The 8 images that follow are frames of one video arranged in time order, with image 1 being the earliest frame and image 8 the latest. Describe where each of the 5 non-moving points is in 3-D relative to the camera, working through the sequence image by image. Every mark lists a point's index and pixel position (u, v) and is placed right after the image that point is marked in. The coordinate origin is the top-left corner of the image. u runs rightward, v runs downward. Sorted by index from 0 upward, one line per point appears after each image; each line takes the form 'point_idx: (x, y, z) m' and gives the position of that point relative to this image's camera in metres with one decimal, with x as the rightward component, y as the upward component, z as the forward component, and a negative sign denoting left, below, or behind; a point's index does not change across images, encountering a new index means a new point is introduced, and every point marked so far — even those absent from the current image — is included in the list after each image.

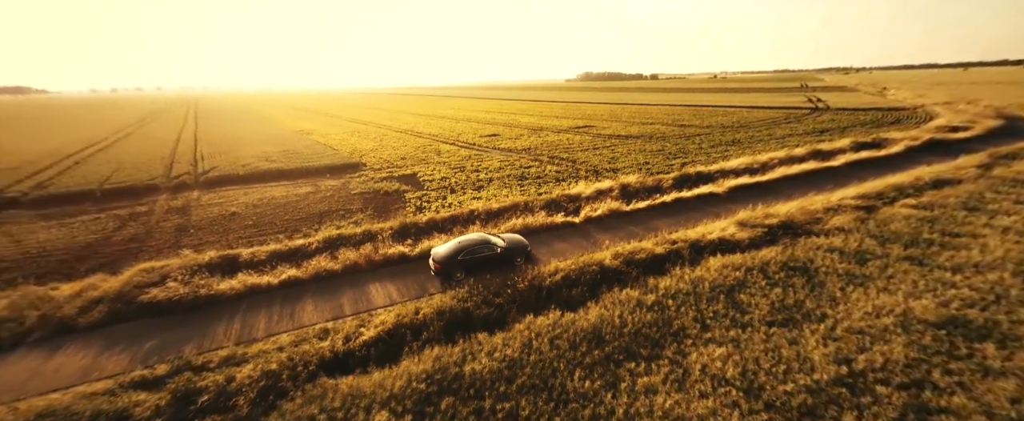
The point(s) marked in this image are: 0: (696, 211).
0: (+10.8, -0.1, +18.6) m
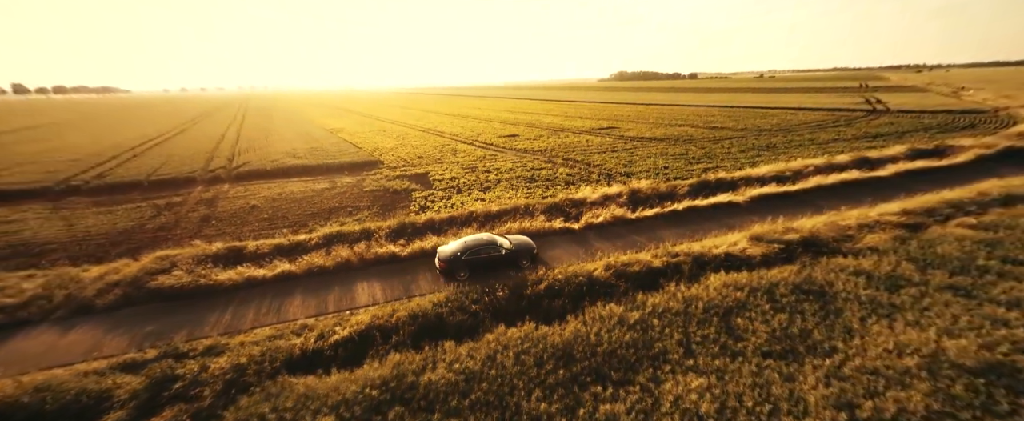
0: (+10.7, -0.6, +17.2) m
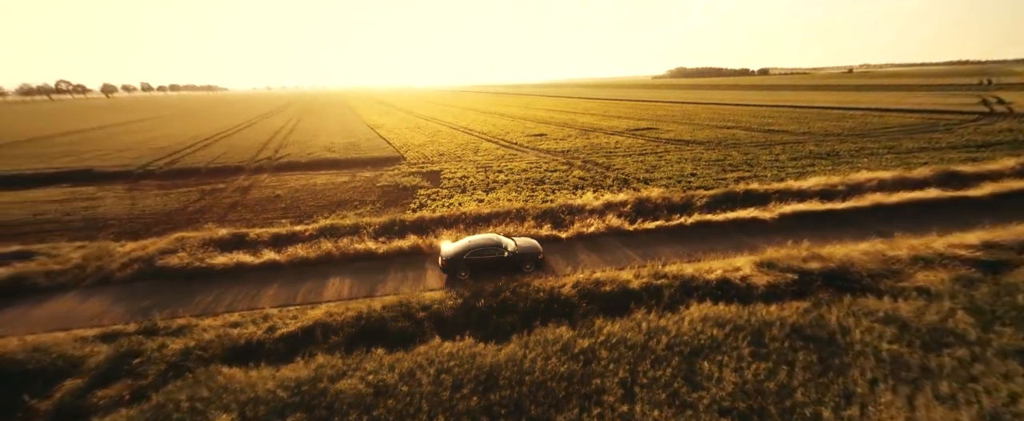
0: (+9.8, -1.4, +15.1) m
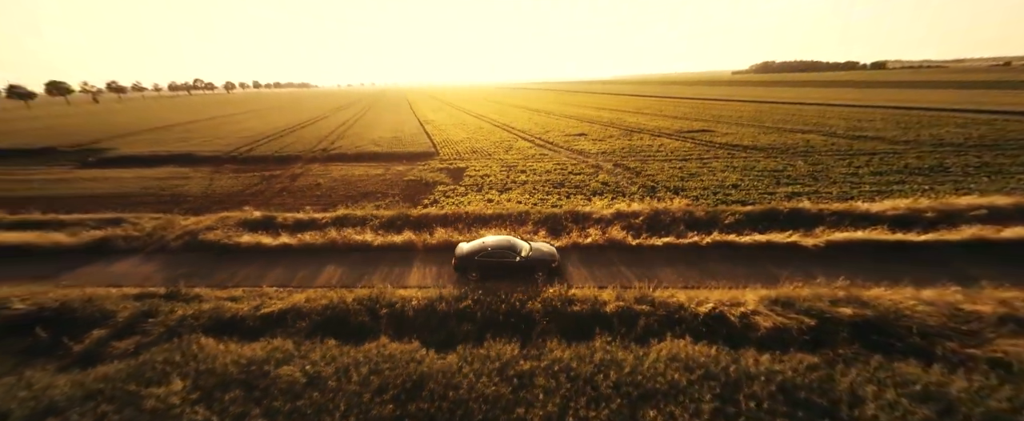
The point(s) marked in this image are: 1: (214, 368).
0: (+9.1, -2.3, +13.0) m
1: (-8.2, -4.3, +8.6) m
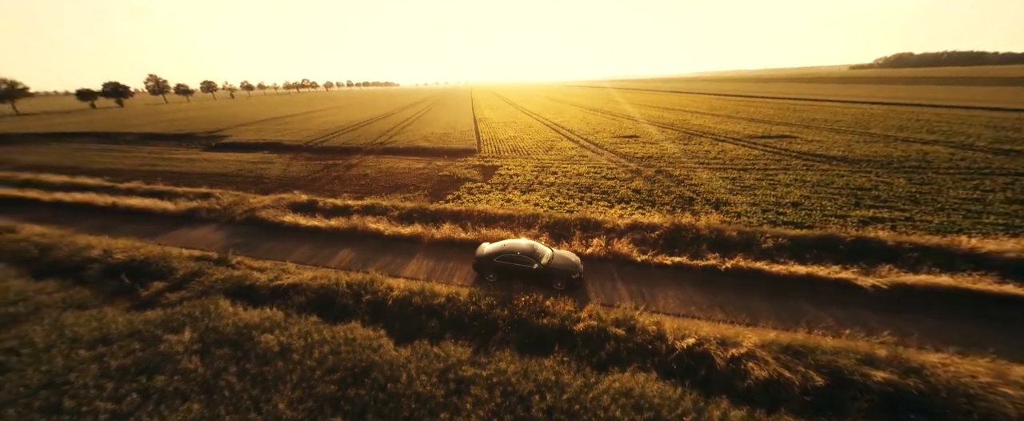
0: (+8.4, -3.1, +11.0) m
1: (-9.6, -3.8, +10.2) m
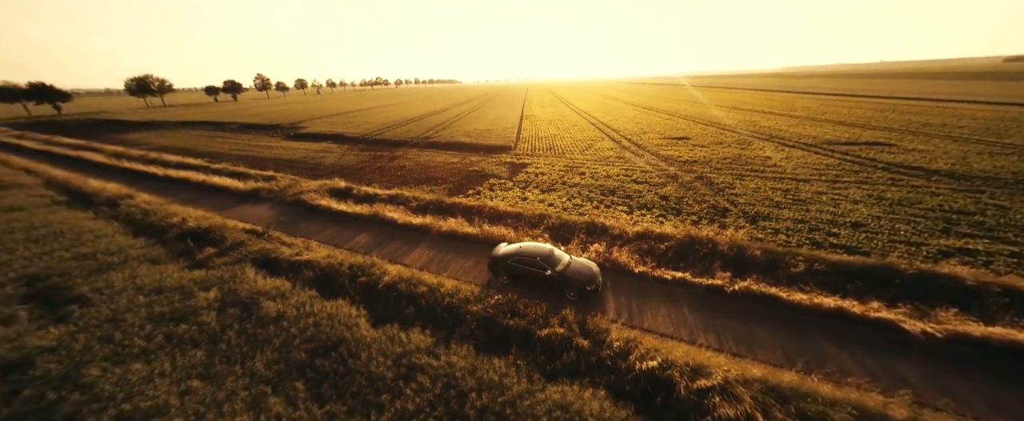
0: (+7.4, -3.6, +9.7) m
1: (-10.5, -3.0, +11.9) m
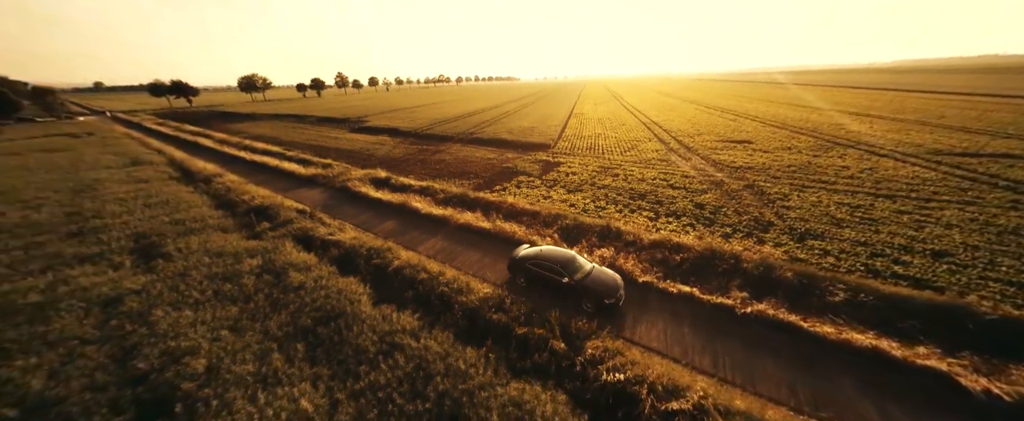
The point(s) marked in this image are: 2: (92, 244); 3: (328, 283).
0: (+6.7, -4.0, +8.6) m
1: (-10.4, -2.2, +13.8) m
2: (-20.6, -1.6, +15.3) m
3: (-7.2, -2.8, +12.3) m
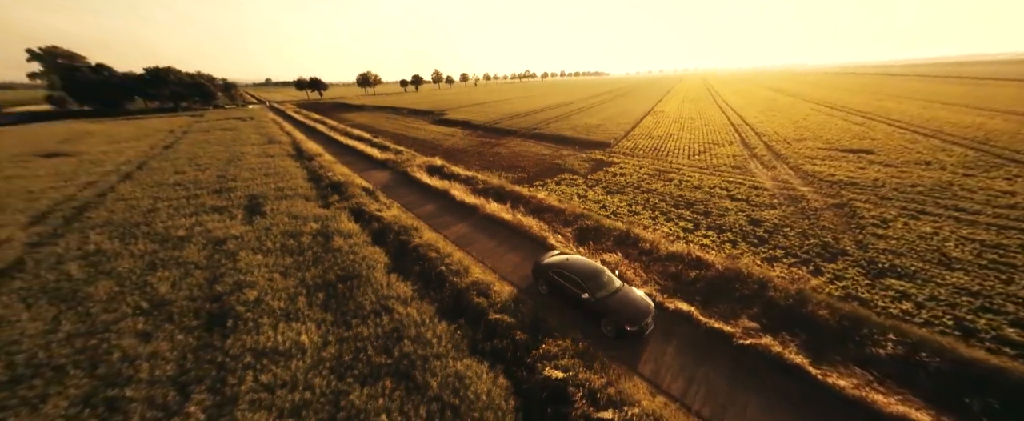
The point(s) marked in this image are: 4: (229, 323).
0: (+5.4, -4.4, +7.6) m
1: (-9.7, -0.8, +16.7) m
2: (-19.0, +0.7, +20.7) m
3: (-7.0, -1.8, +14.5) m
4: (-9.0, -3.6, +10.0) m
